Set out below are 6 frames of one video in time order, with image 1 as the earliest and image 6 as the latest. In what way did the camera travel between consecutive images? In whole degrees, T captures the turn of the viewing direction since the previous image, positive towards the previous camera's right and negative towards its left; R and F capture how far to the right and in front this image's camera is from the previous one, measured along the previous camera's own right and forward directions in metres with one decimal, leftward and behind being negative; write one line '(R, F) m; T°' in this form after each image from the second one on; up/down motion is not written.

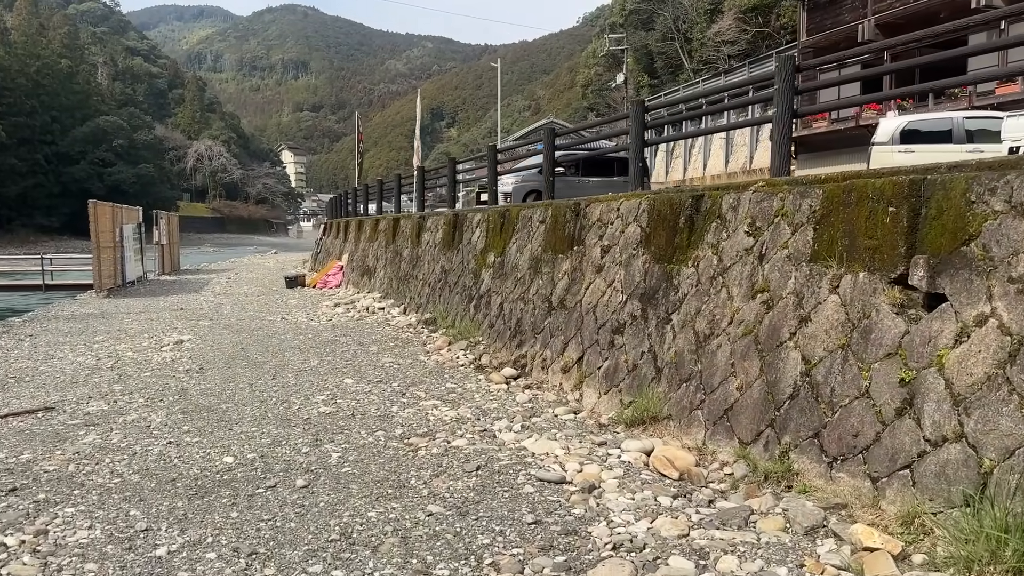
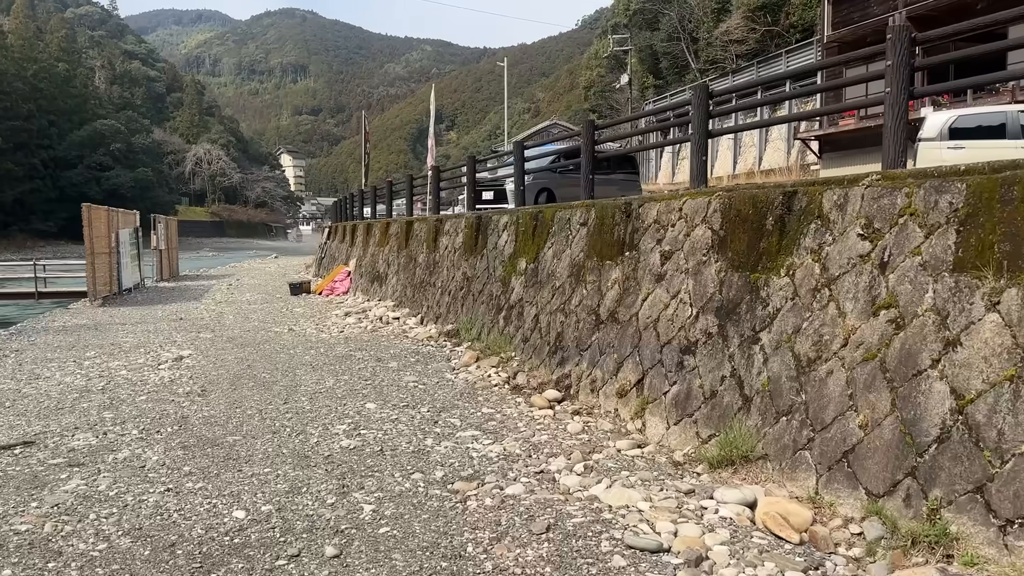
(-0.3, +0.8) m; 0°
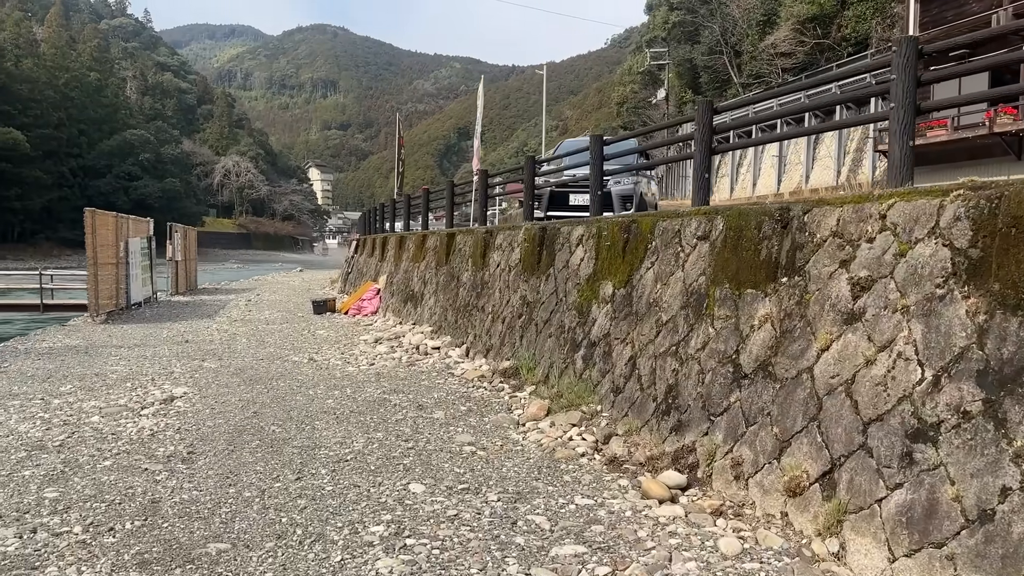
(-0.4, +1.7) m; -2°
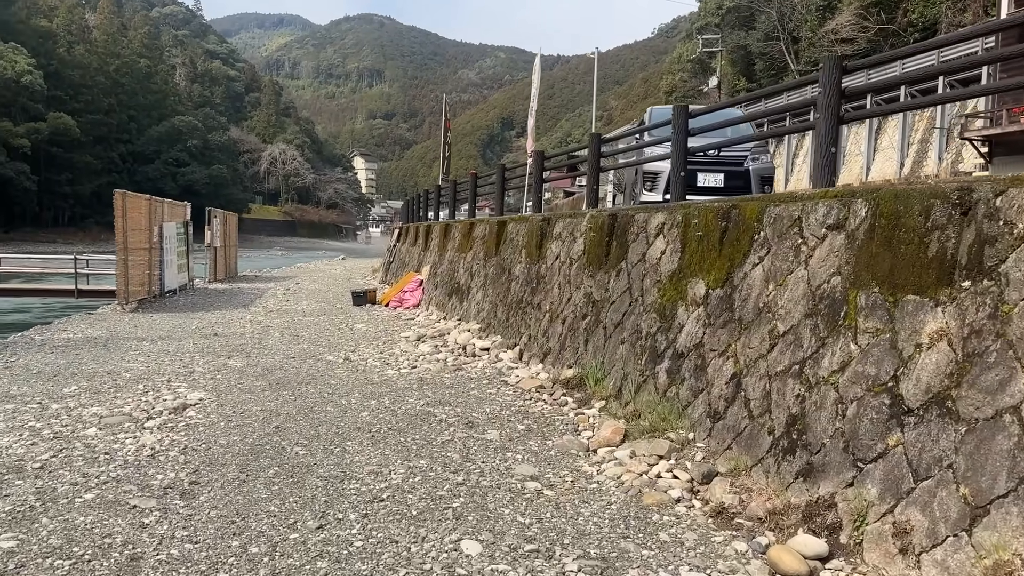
(-0.2, +1.0) m; -3°
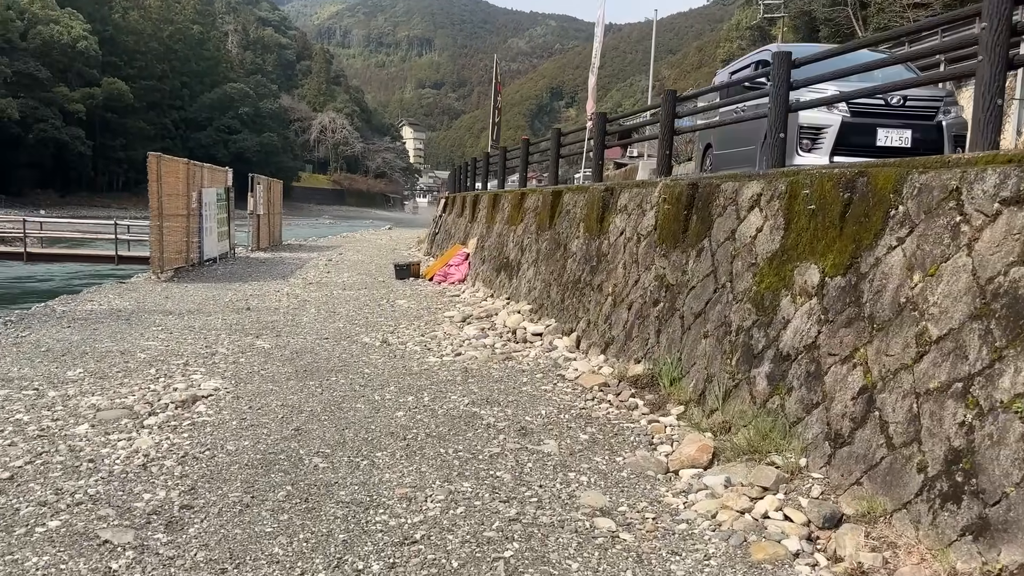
(-0.1, +0.9) m; -3°
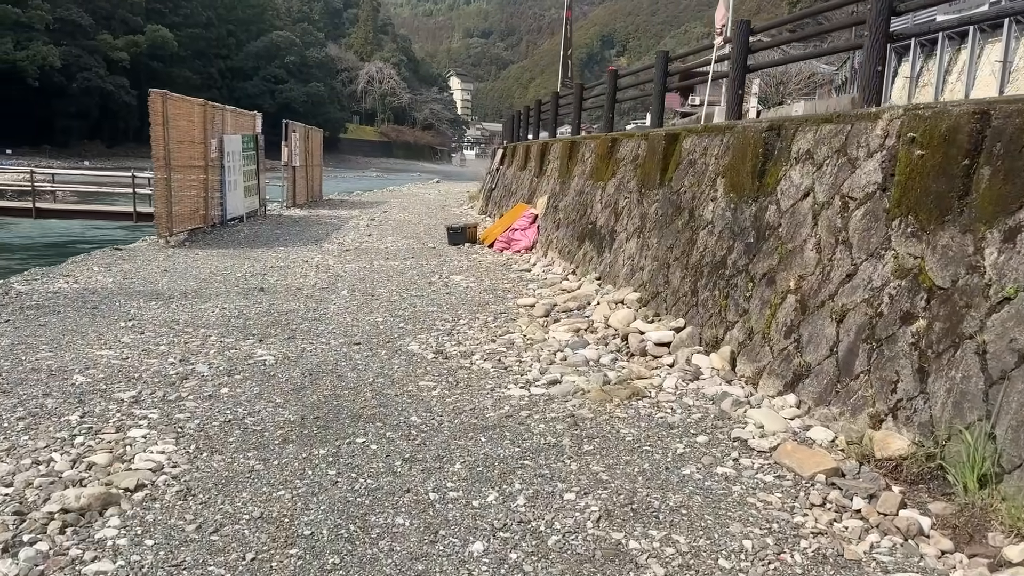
(-0.4, +2.3) m; -3°
